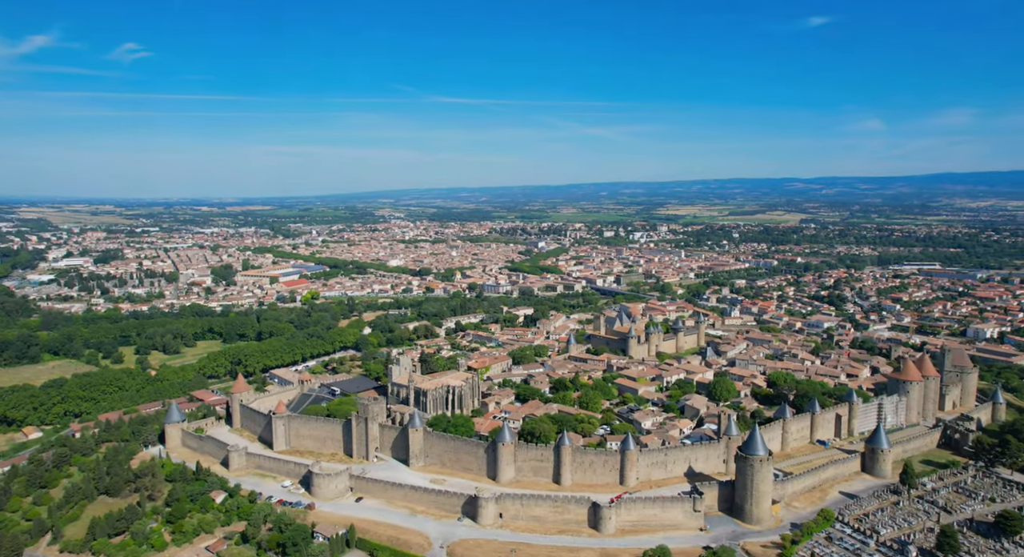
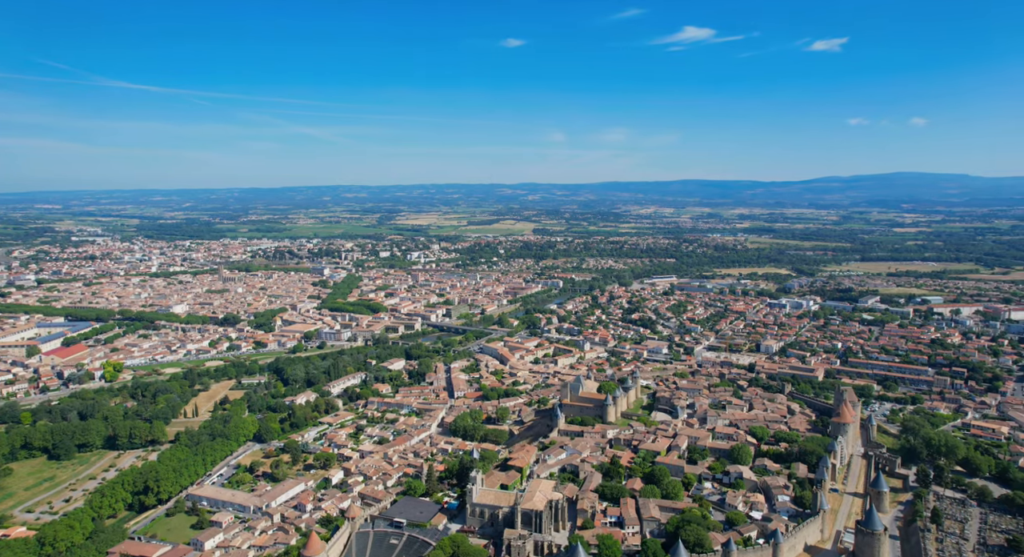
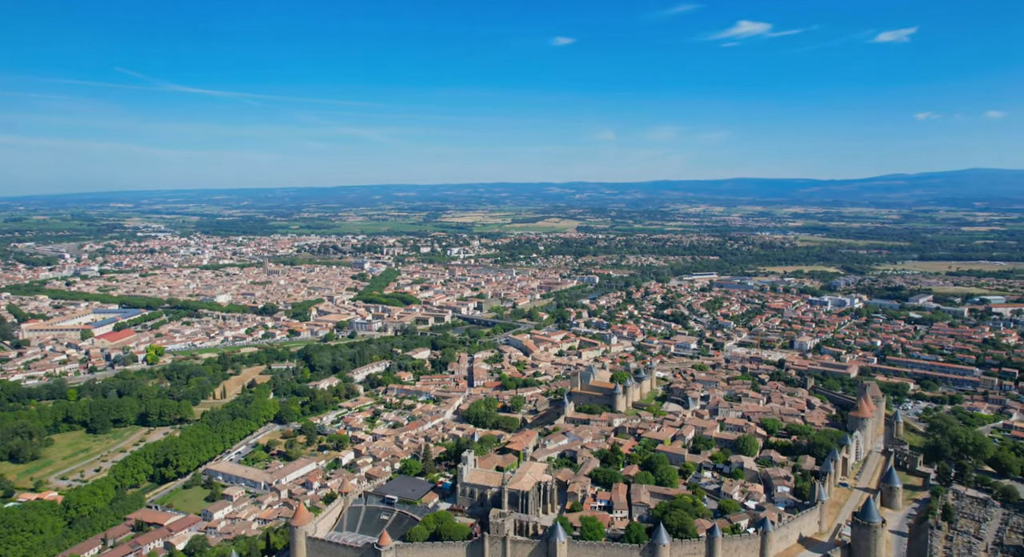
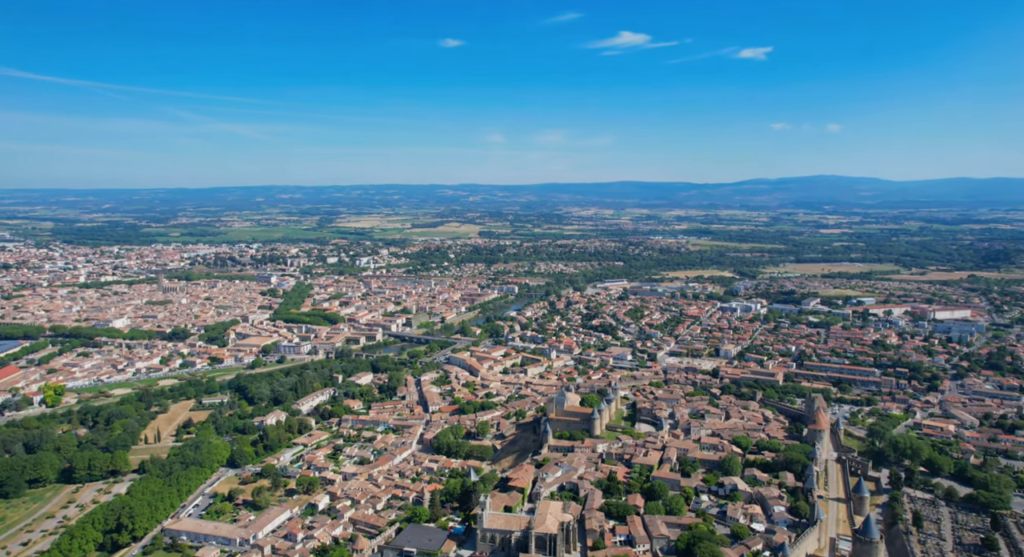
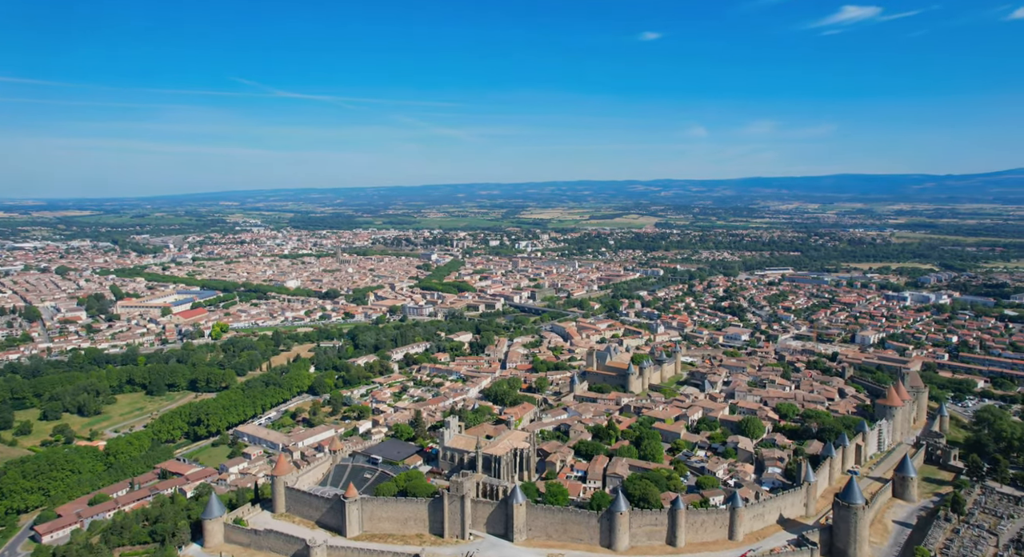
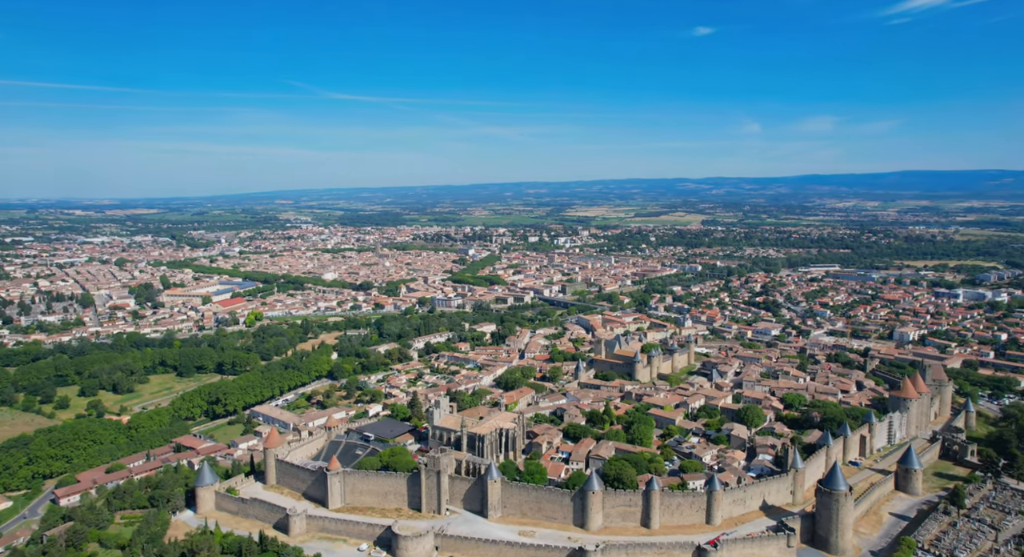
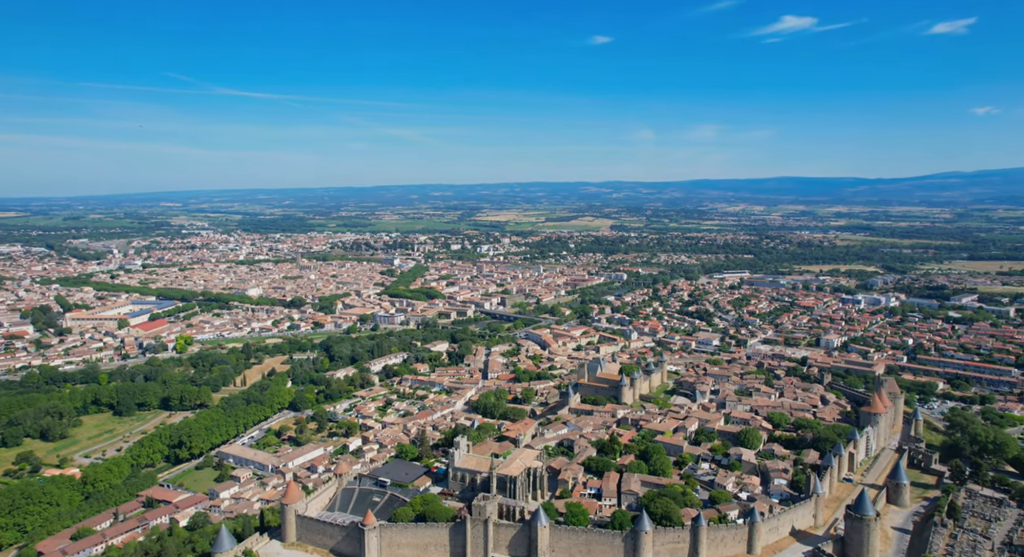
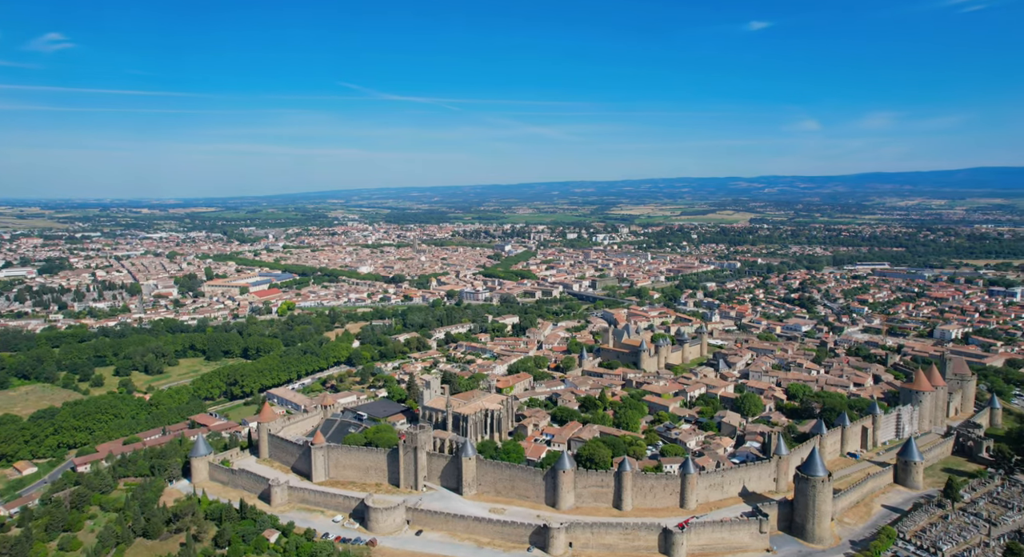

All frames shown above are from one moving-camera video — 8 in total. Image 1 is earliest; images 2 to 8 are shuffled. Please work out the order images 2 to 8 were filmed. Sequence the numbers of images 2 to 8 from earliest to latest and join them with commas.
8, 6, 5, 7, 3, 2, 4
